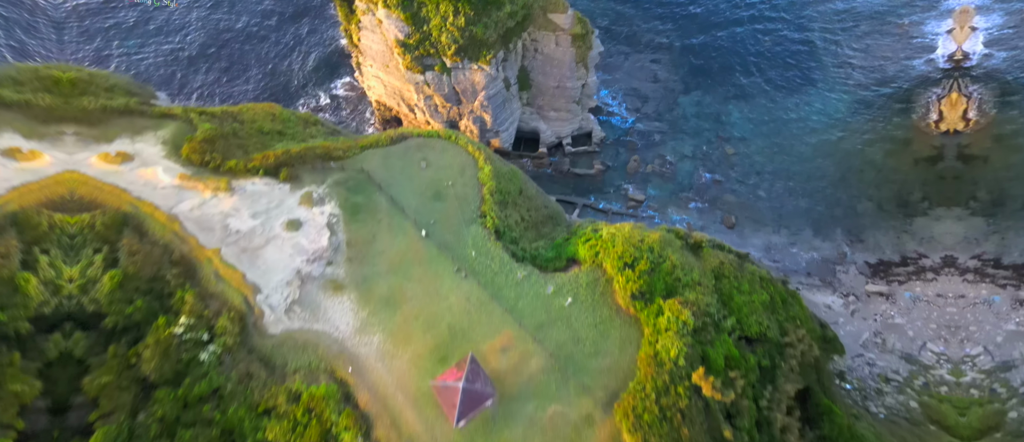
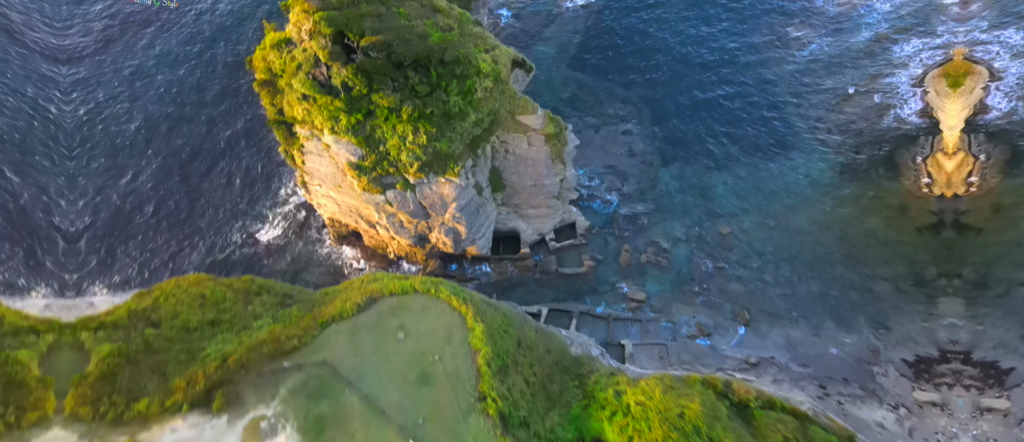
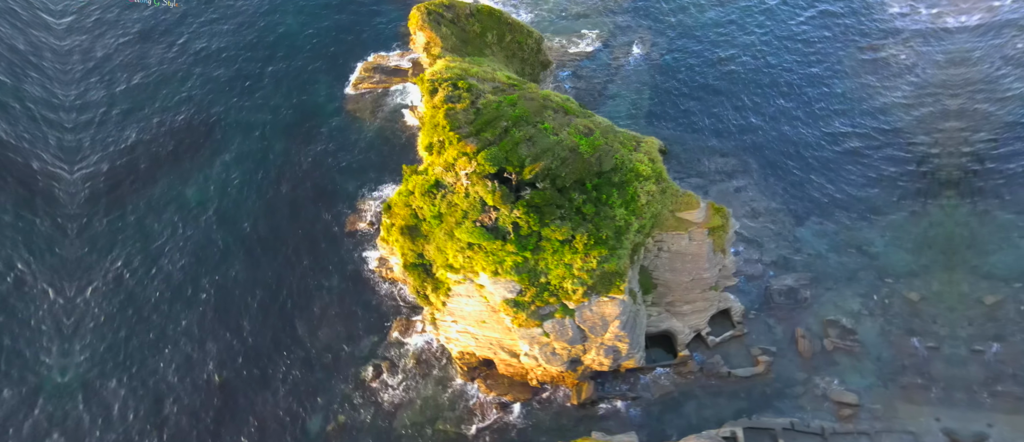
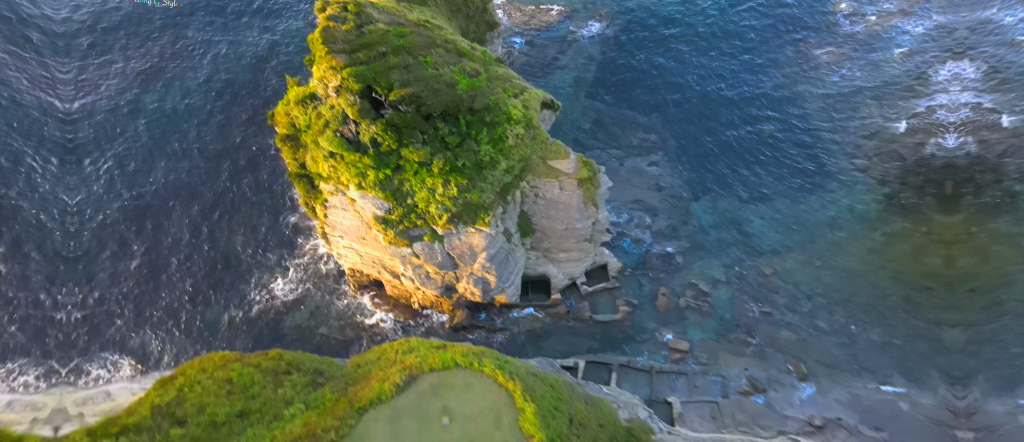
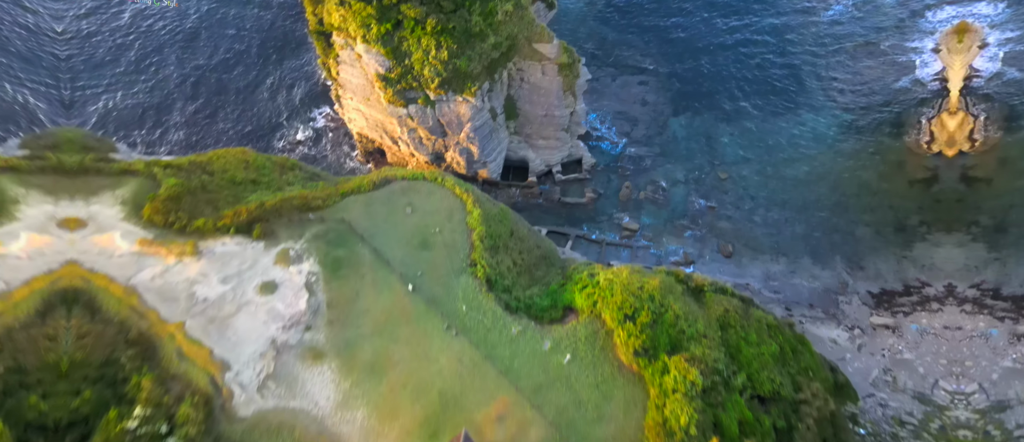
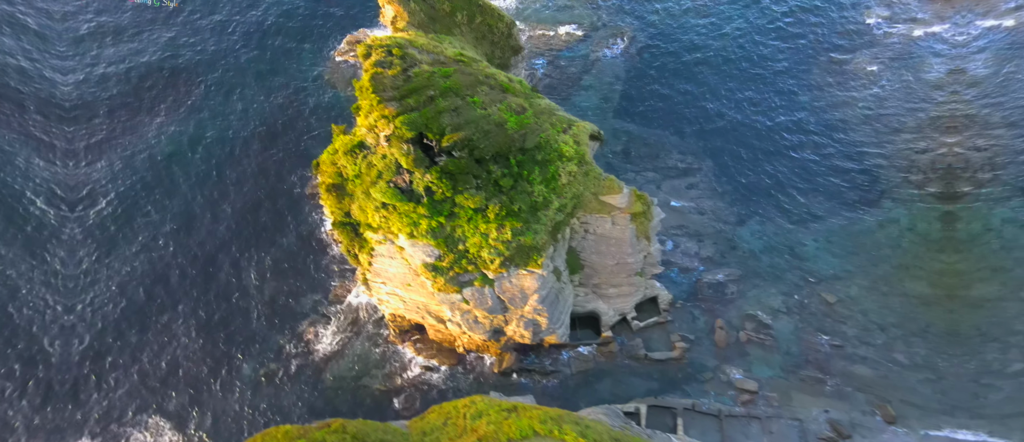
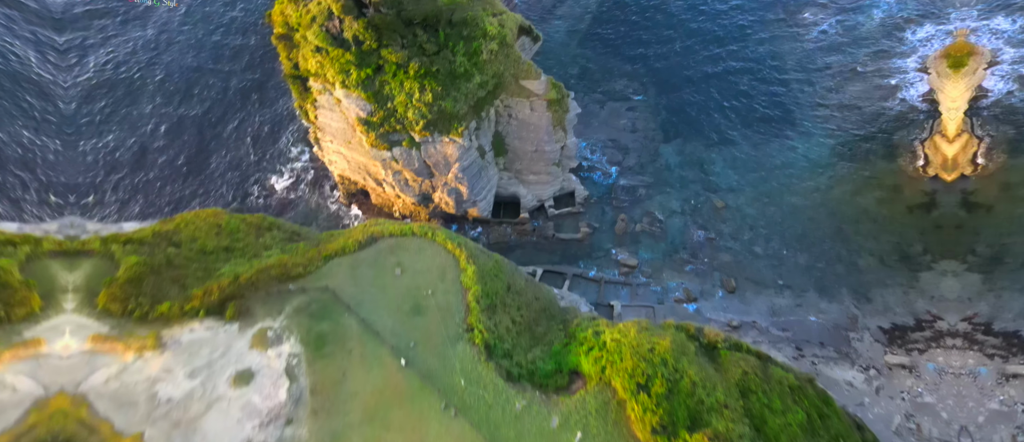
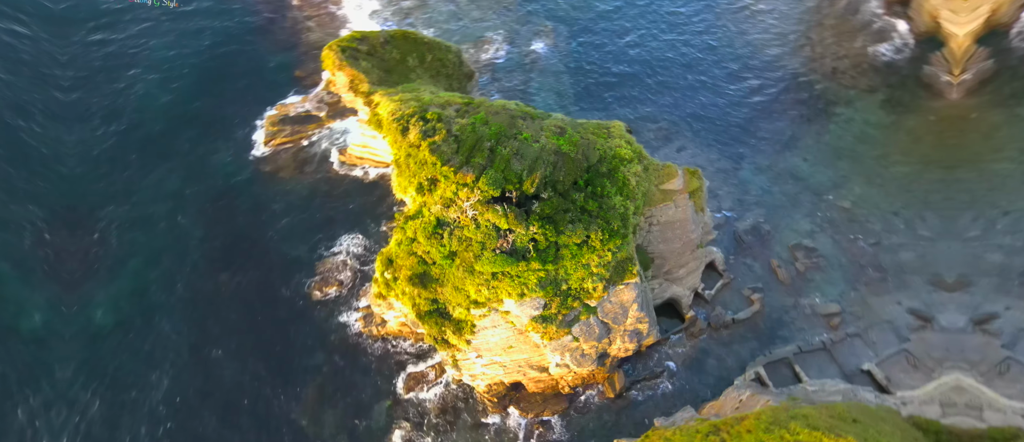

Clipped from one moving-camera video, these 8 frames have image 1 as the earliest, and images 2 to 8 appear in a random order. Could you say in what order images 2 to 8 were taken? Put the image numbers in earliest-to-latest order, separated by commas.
5, 7, 2, 4, 6, 3, 8
